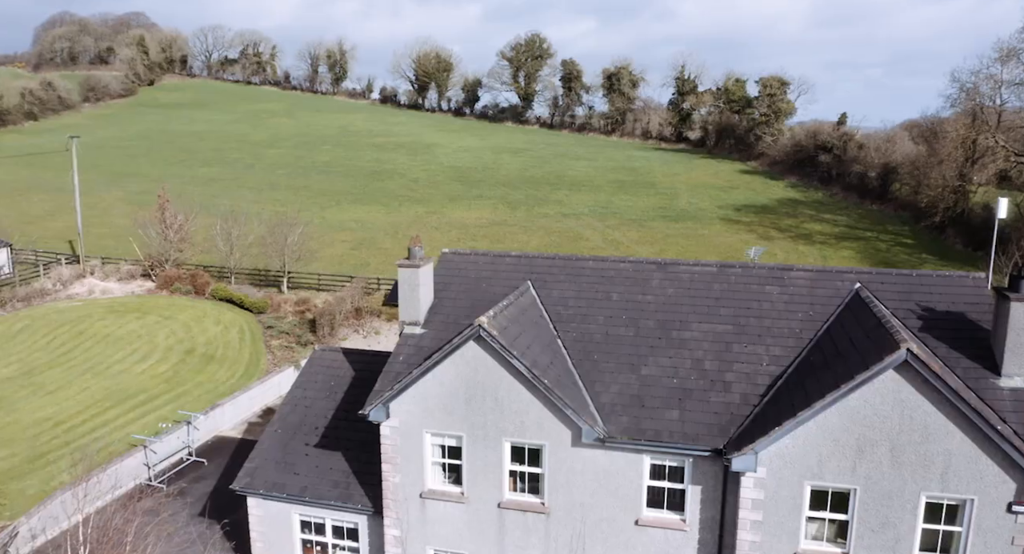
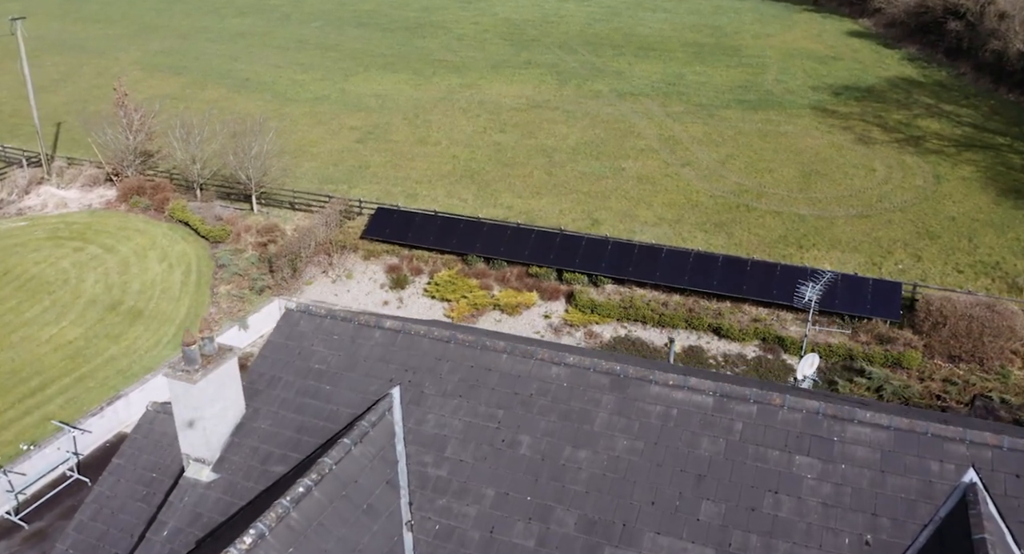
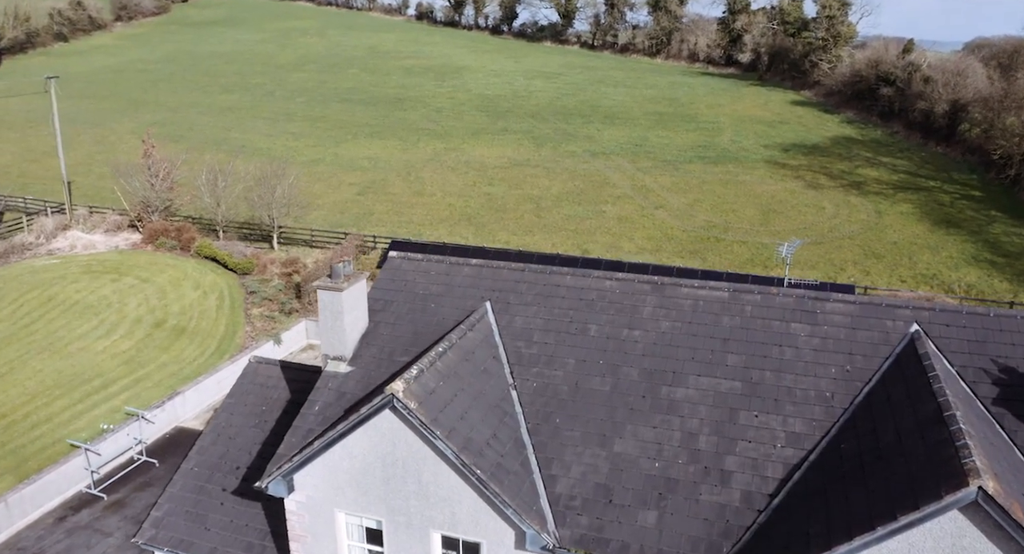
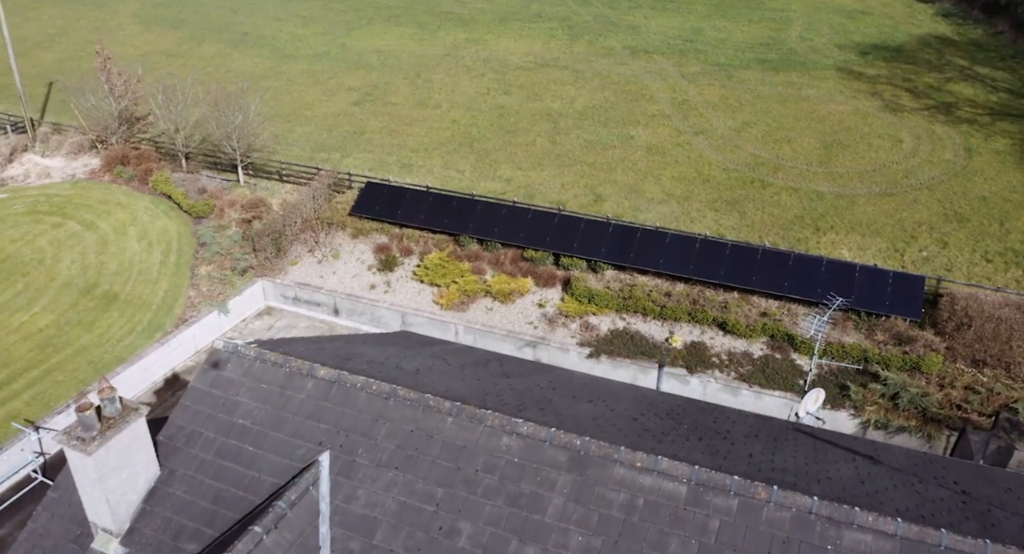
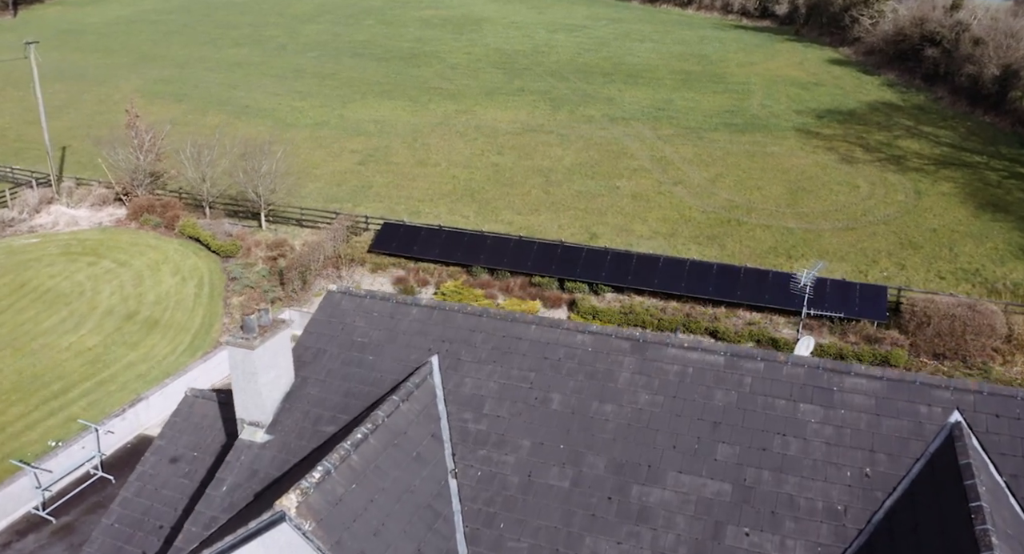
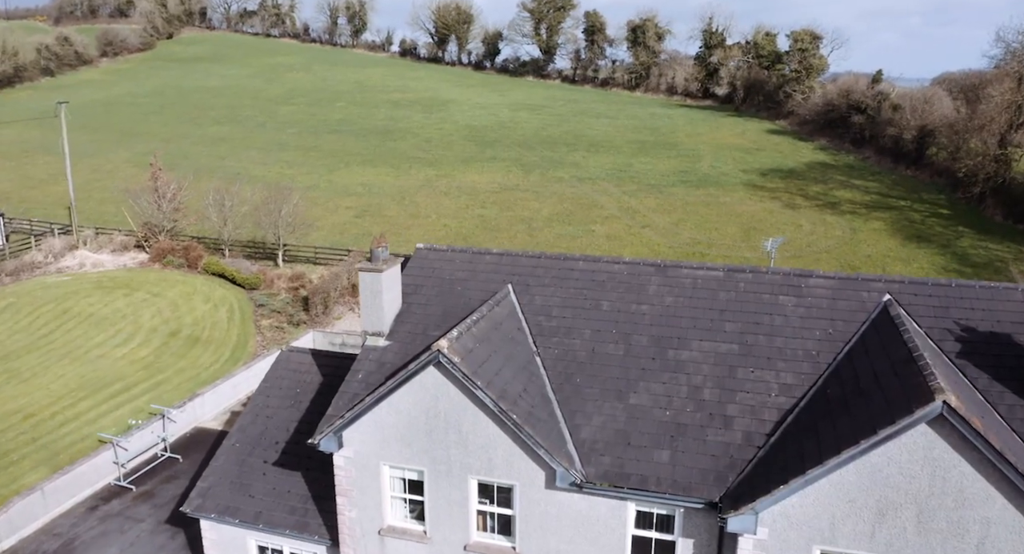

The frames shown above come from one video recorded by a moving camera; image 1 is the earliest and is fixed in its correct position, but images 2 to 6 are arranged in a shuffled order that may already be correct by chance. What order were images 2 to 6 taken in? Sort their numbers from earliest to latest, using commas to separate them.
6, 3, 5, 2, 4
